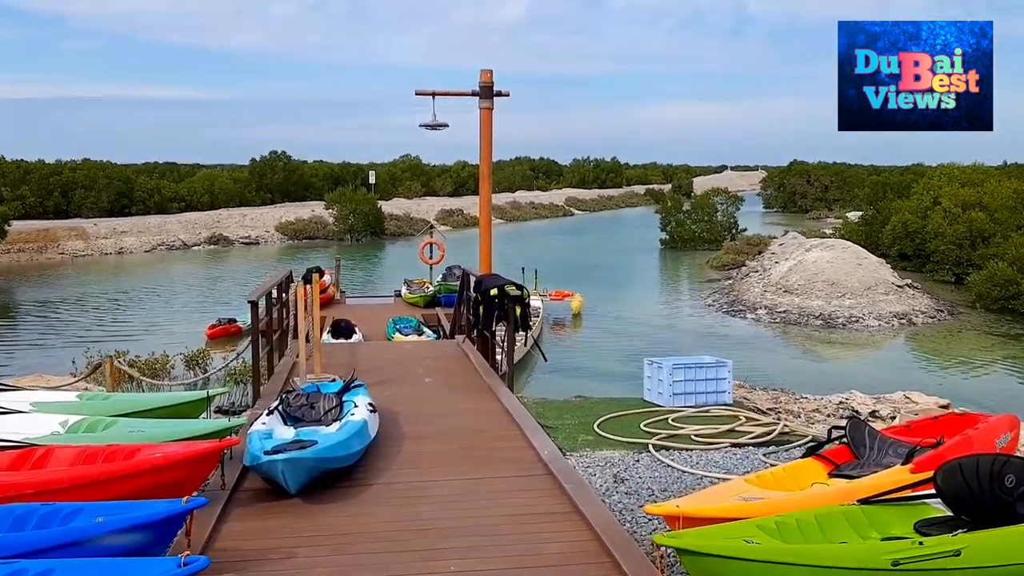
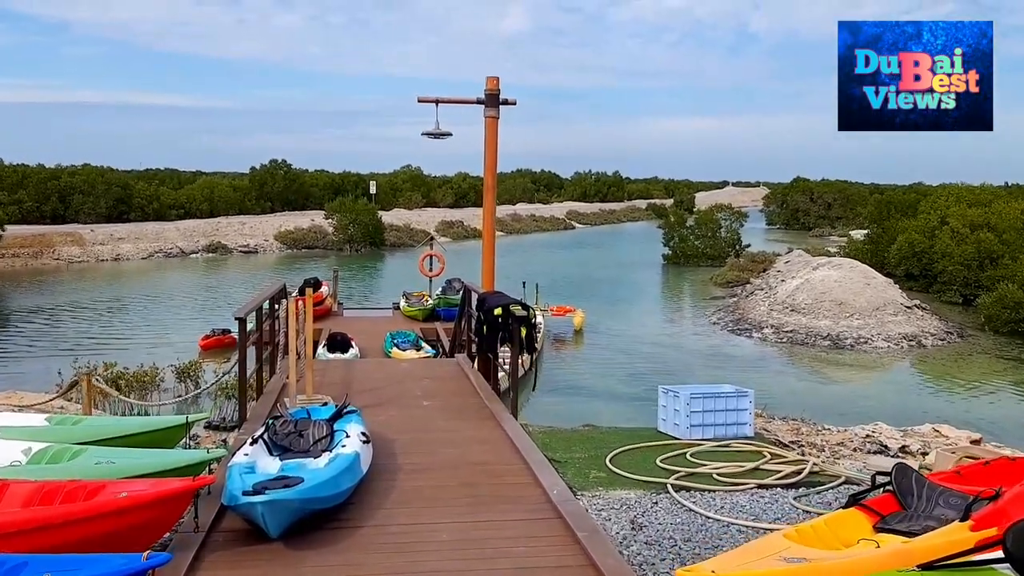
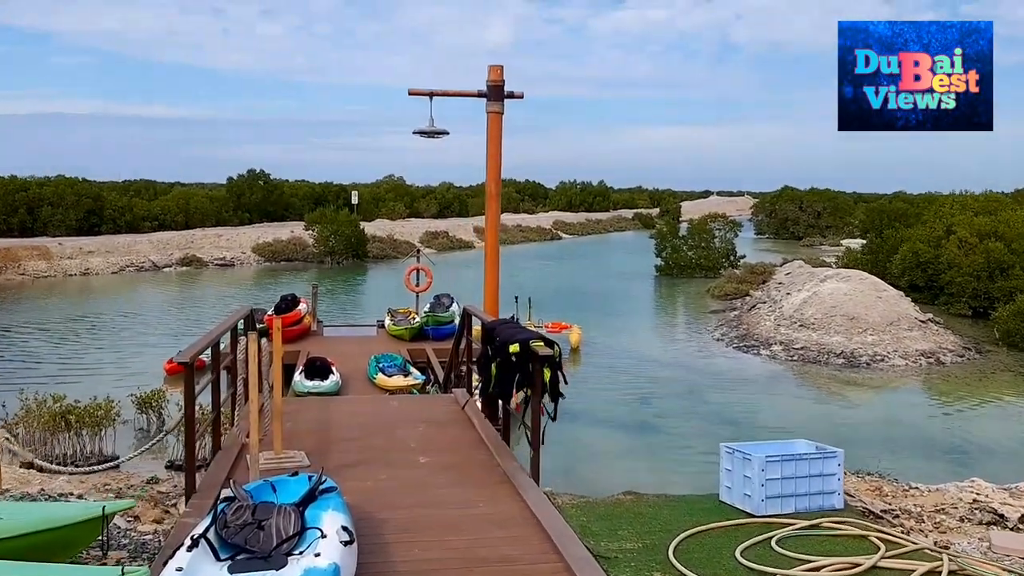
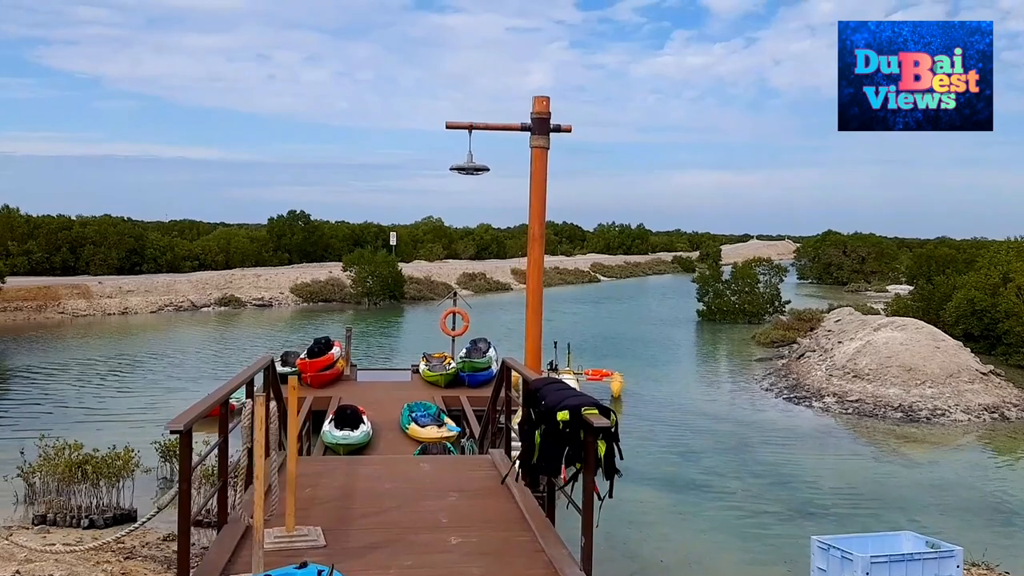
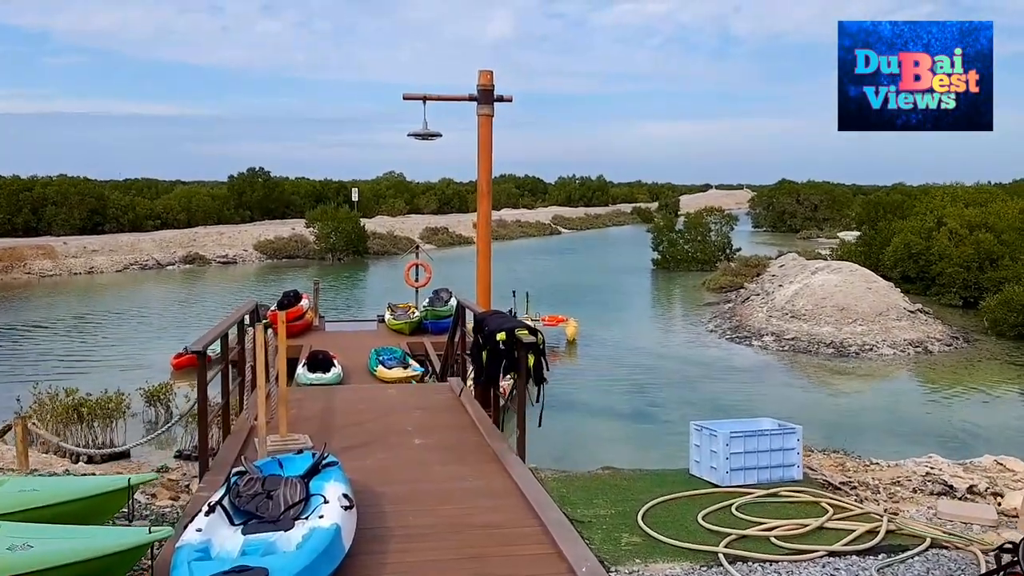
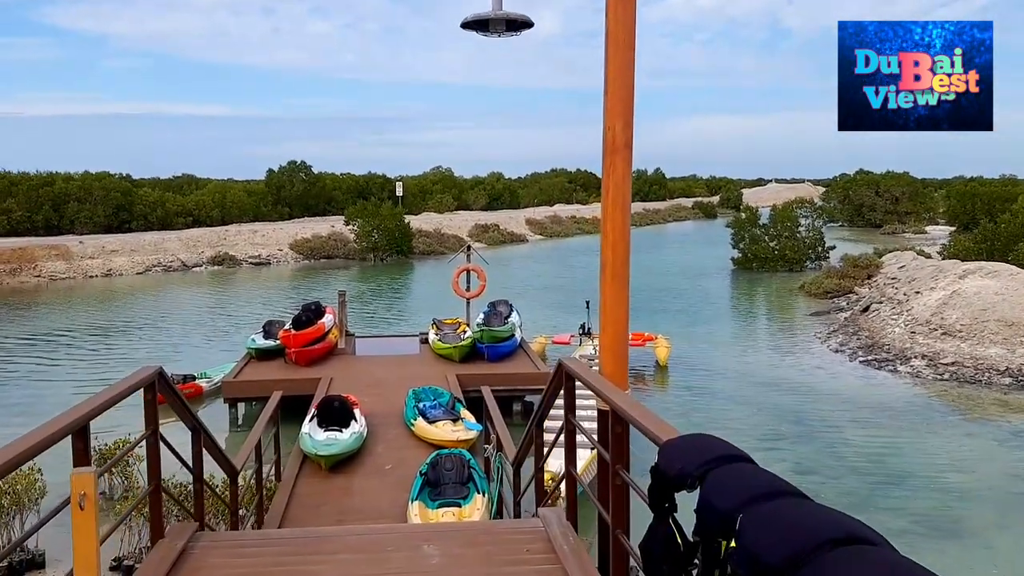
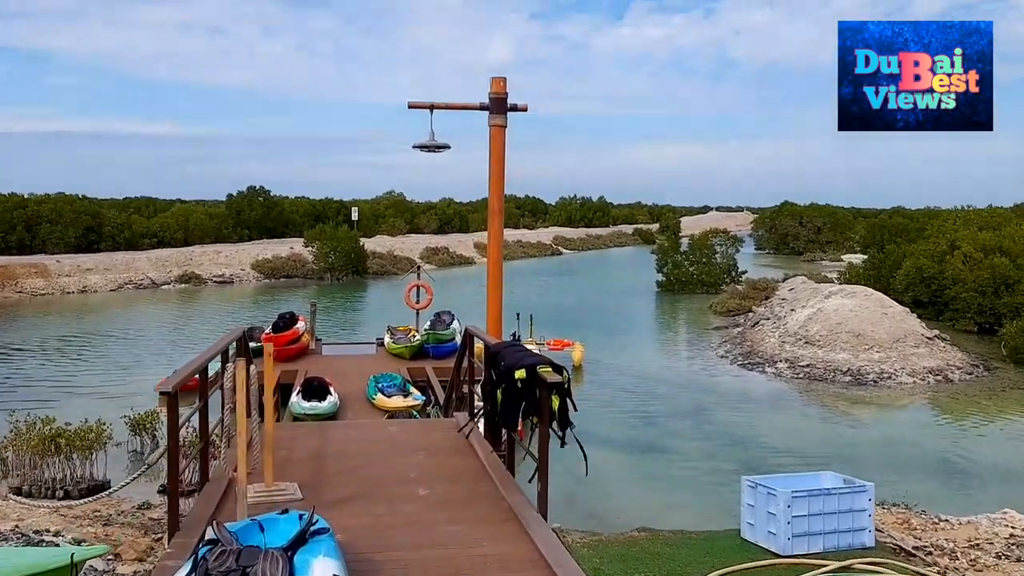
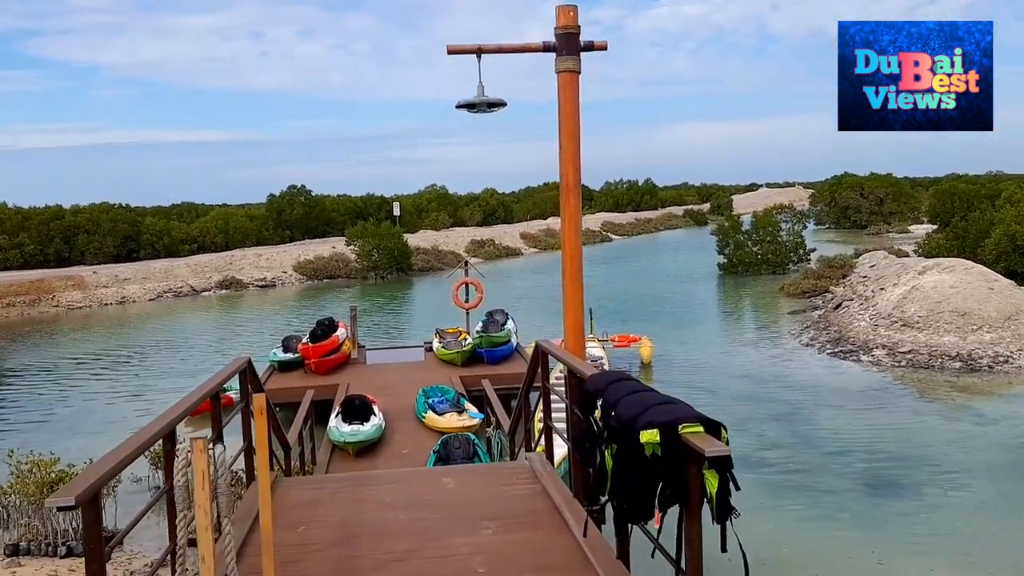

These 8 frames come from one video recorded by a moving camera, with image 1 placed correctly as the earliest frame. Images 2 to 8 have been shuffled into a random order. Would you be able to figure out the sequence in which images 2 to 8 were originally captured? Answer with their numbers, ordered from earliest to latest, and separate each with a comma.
2, 5, 3, 7, 4, 8, 6
